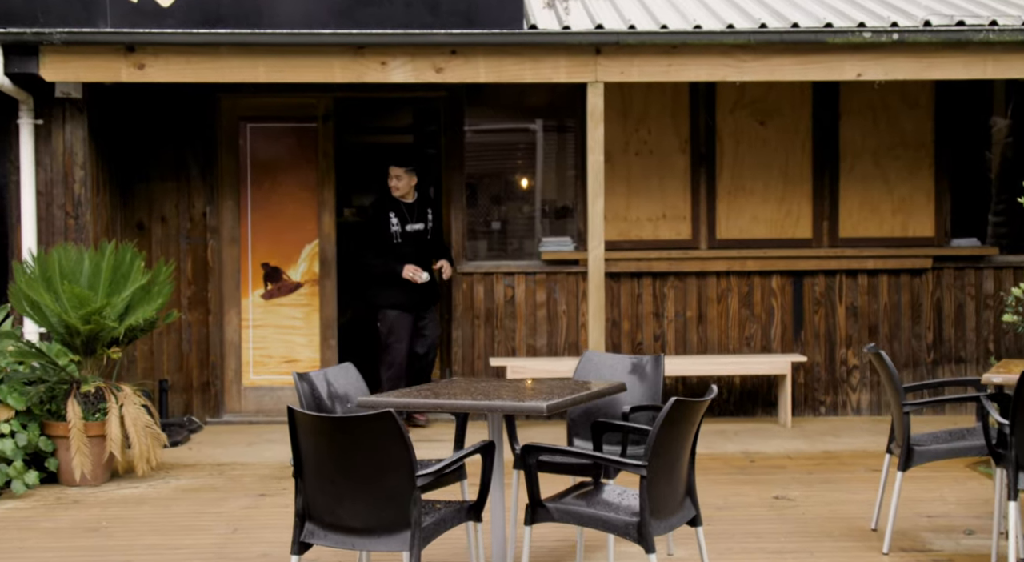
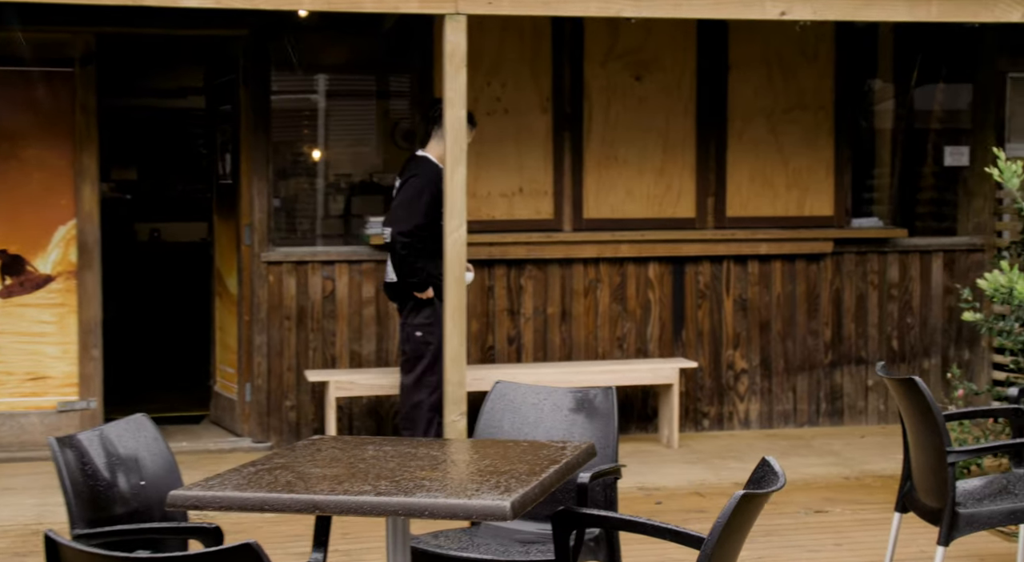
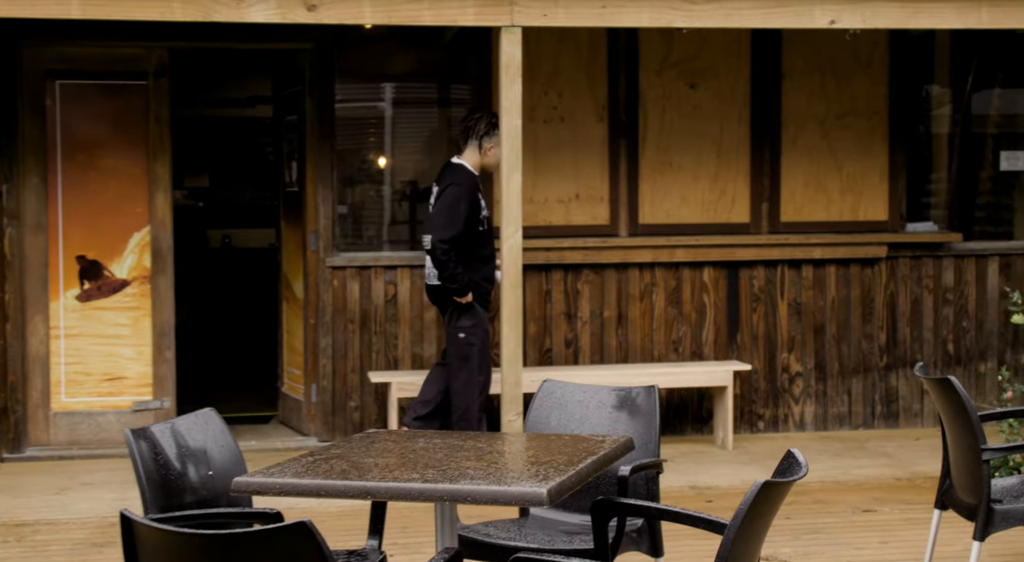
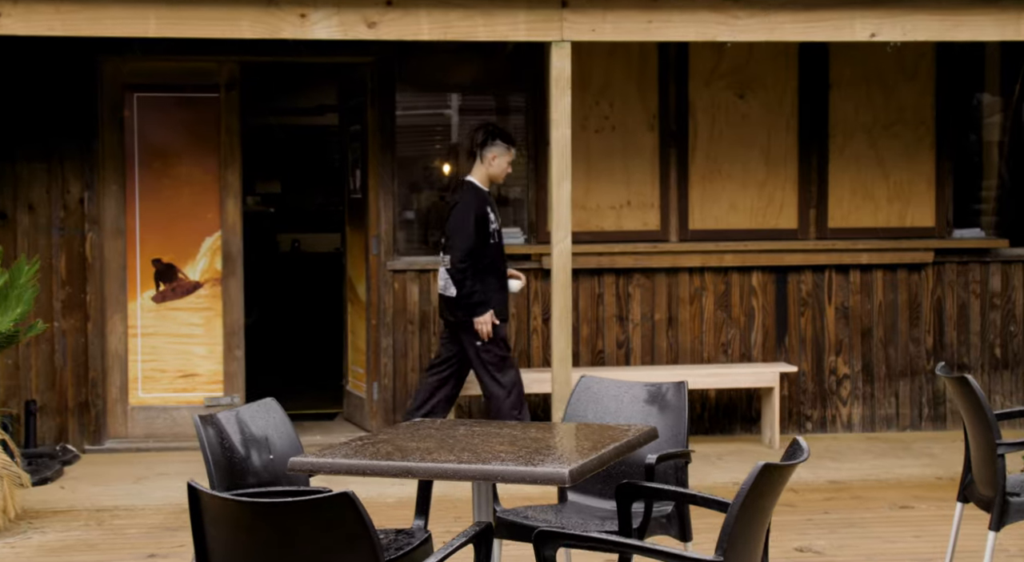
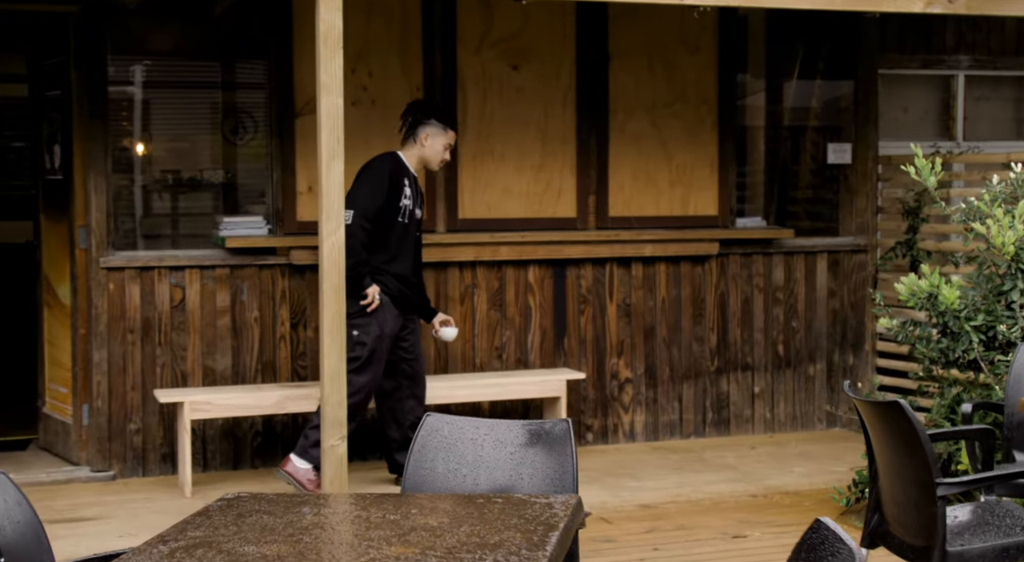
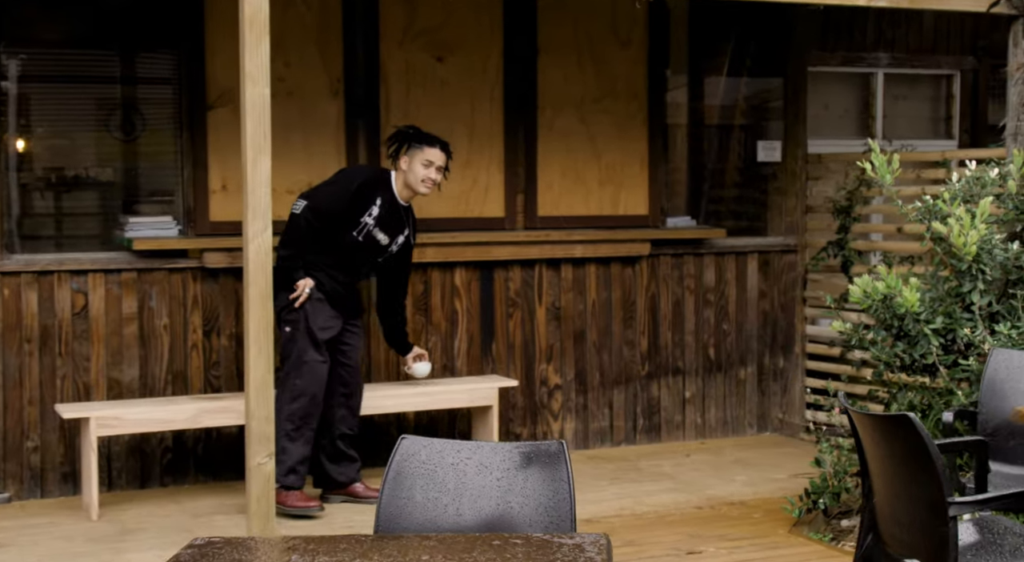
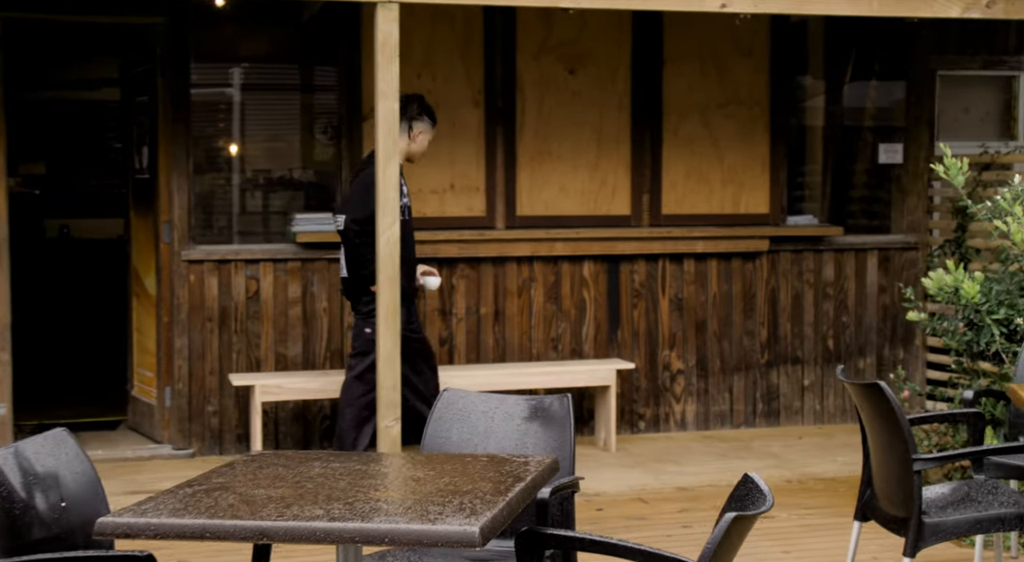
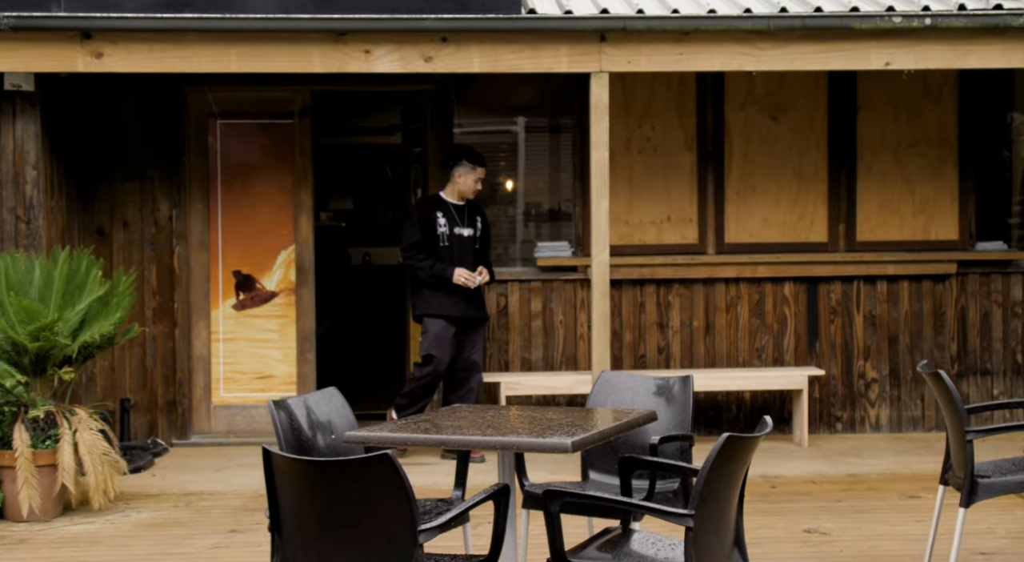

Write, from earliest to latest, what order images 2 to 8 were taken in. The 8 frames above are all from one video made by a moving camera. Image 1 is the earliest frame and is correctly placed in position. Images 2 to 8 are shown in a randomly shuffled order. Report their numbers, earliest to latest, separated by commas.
8, 4, 3, 2, 7, 5, 6
